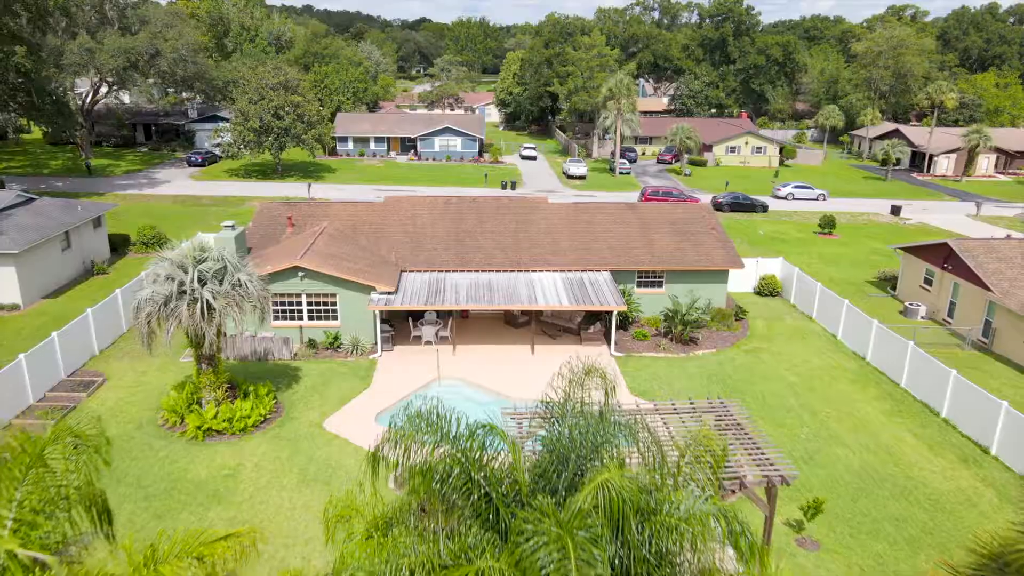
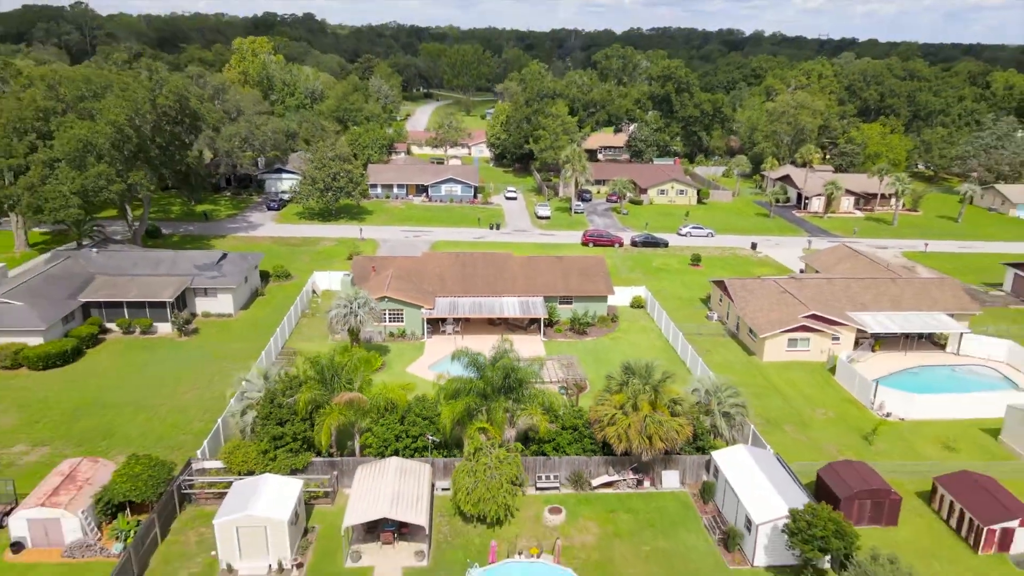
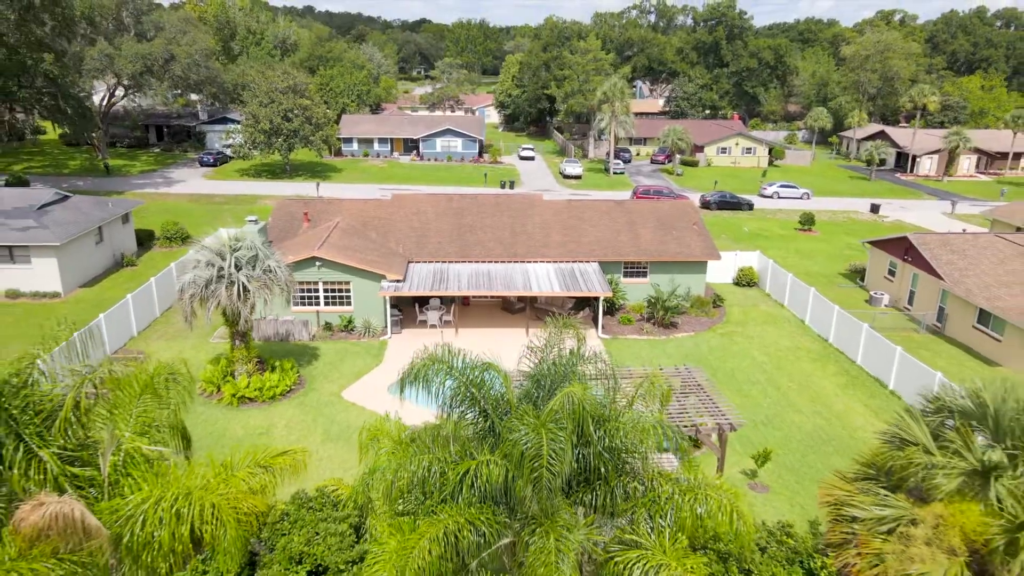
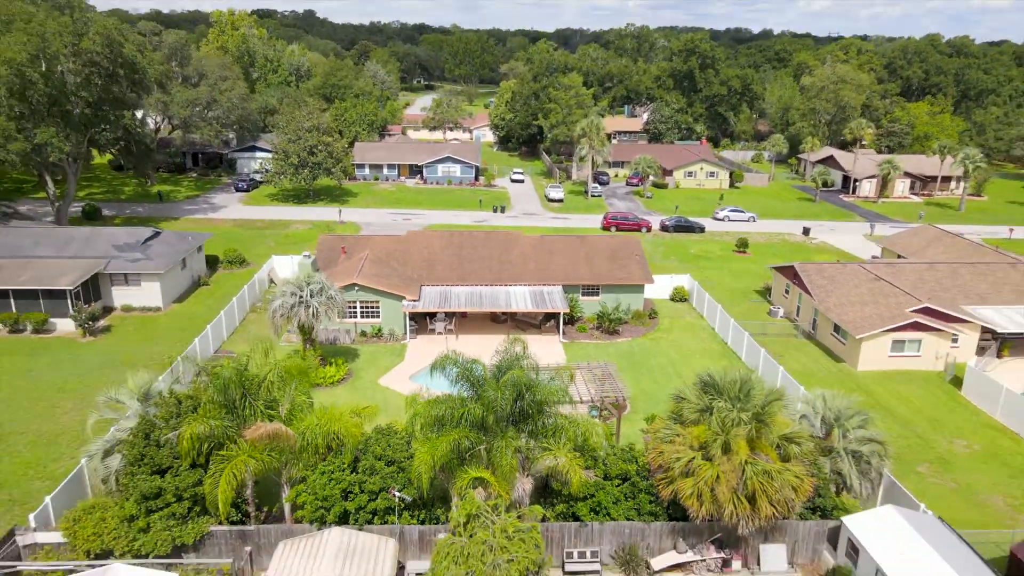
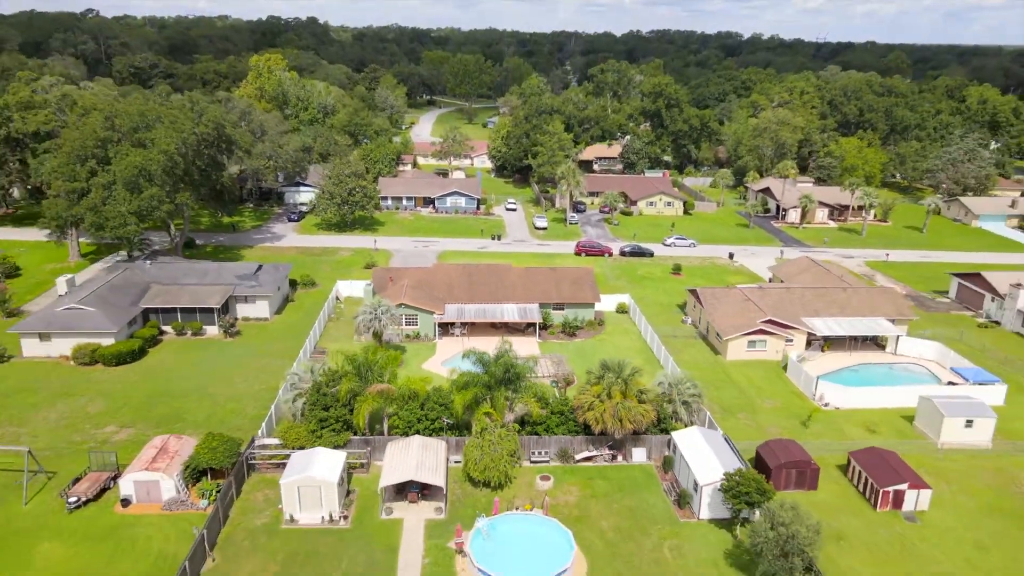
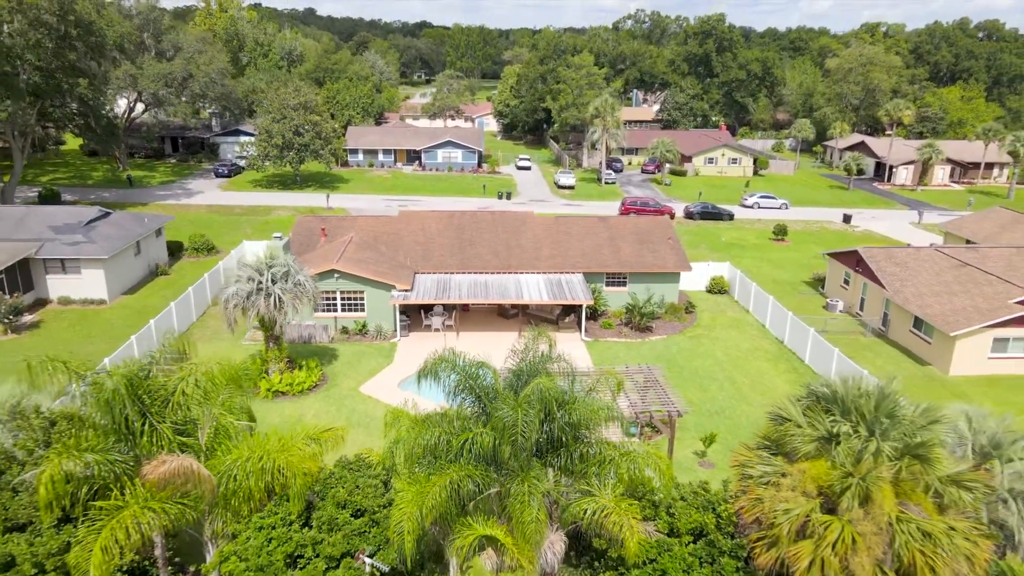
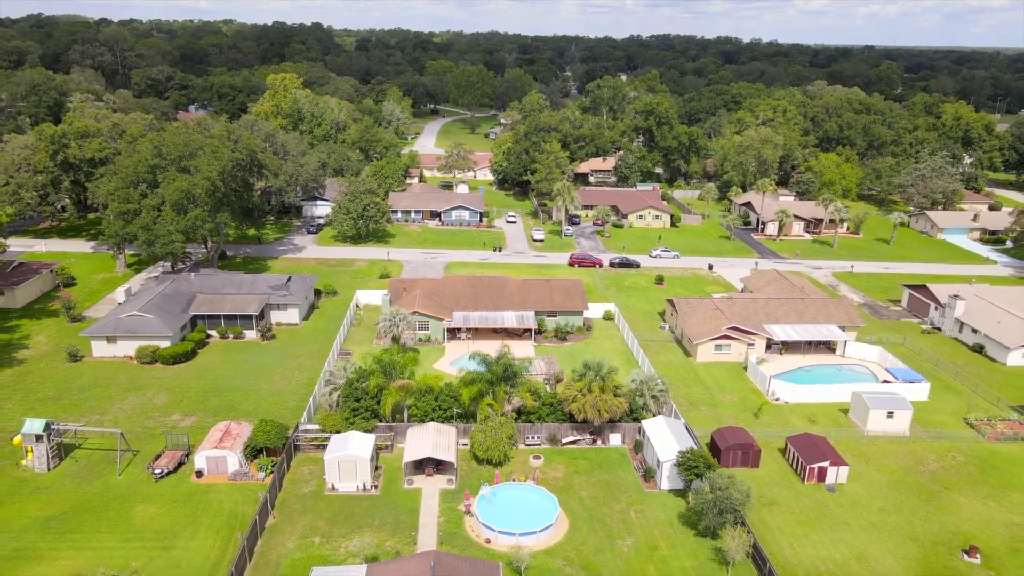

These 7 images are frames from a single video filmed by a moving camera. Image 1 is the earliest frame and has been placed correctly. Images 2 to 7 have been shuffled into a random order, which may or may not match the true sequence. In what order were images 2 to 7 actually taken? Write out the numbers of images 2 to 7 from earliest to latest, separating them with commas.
3, 6, 4, 2, 5, 7
